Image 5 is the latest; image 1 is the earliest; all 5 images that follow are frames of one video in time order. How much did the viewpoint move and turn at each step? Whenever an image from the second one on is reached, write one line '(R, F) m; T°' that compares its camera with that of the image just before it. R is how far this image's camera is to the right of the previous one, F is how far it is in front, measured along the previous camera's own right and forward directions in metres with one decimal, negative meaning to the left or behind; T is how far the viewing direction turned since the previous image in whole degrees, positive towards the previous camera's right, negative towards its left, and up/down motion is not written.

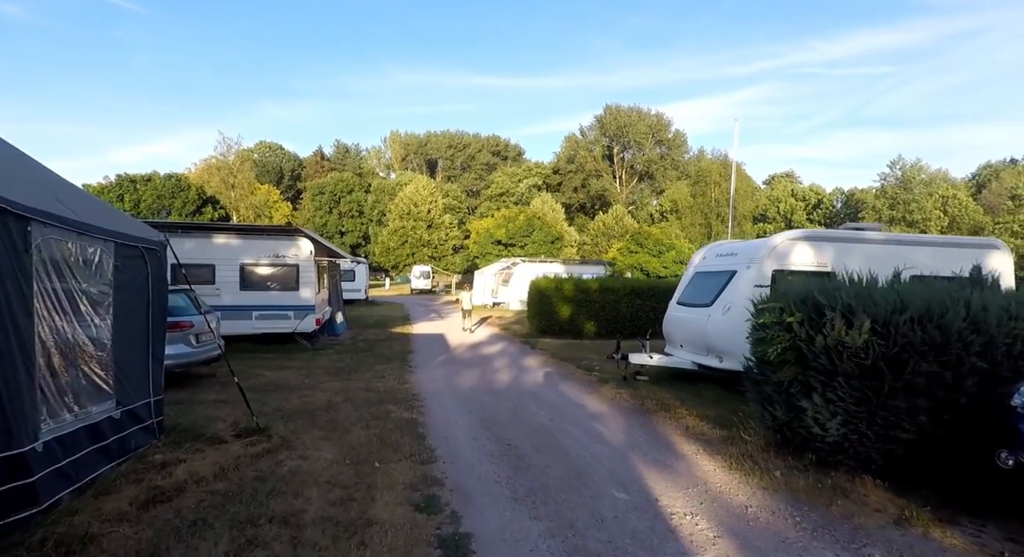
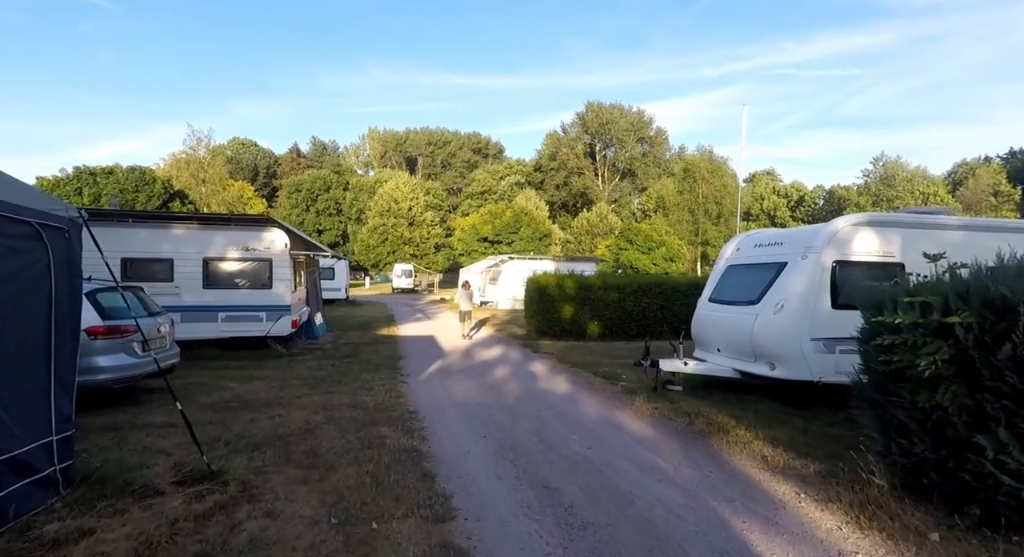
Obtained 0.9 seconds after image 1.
(-0.5, +1.4) m; +2°
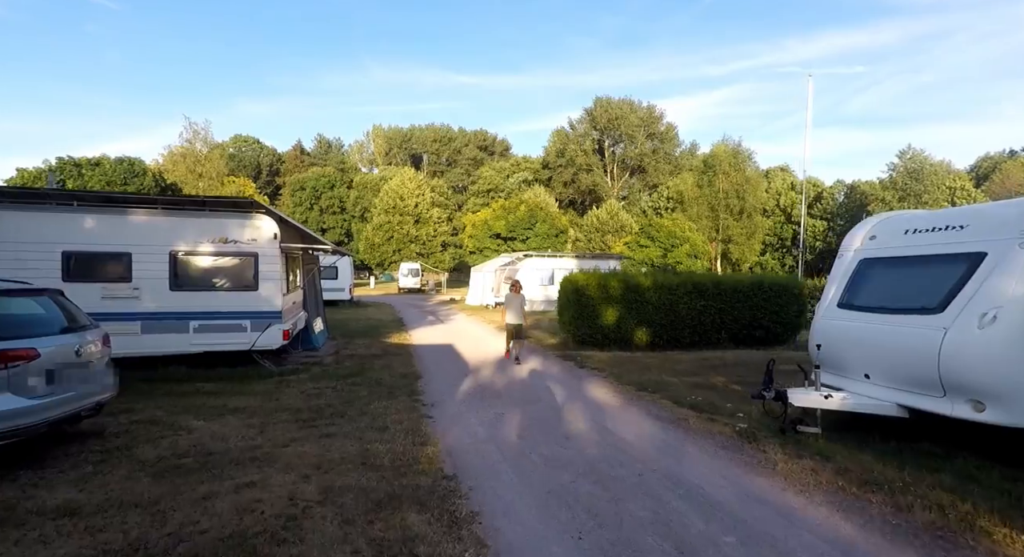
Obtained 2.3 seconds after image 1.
(-0.7, +2.4) m; 0°
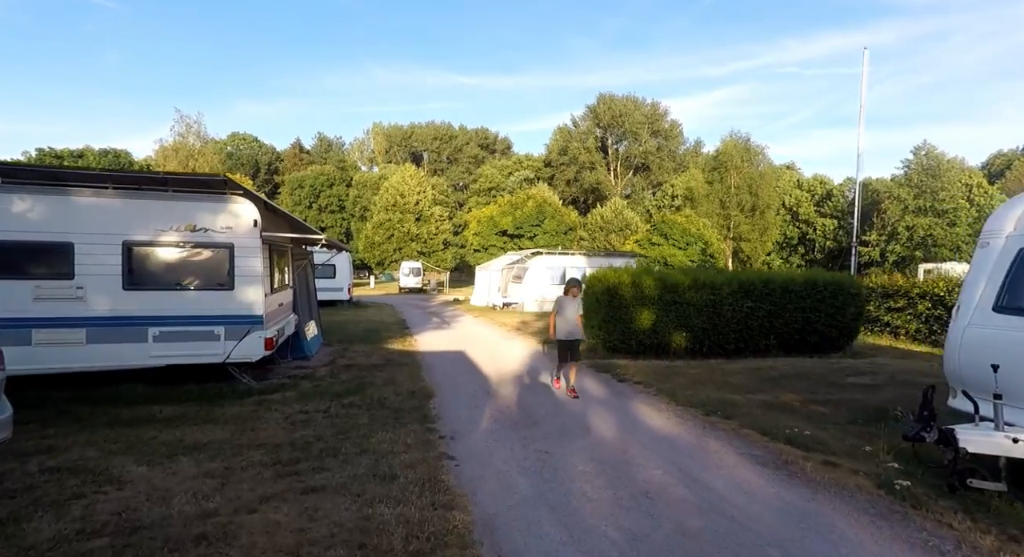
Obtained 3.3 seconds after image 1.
(-0.4, +1.7) m; 0°
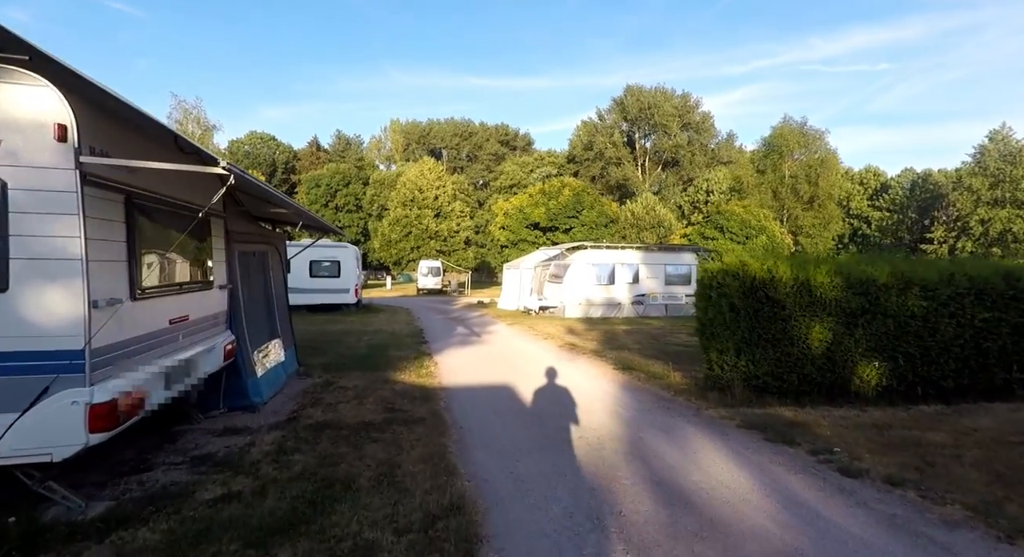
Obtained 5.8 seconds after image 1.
(-0.8, +4.6) m; -2°
